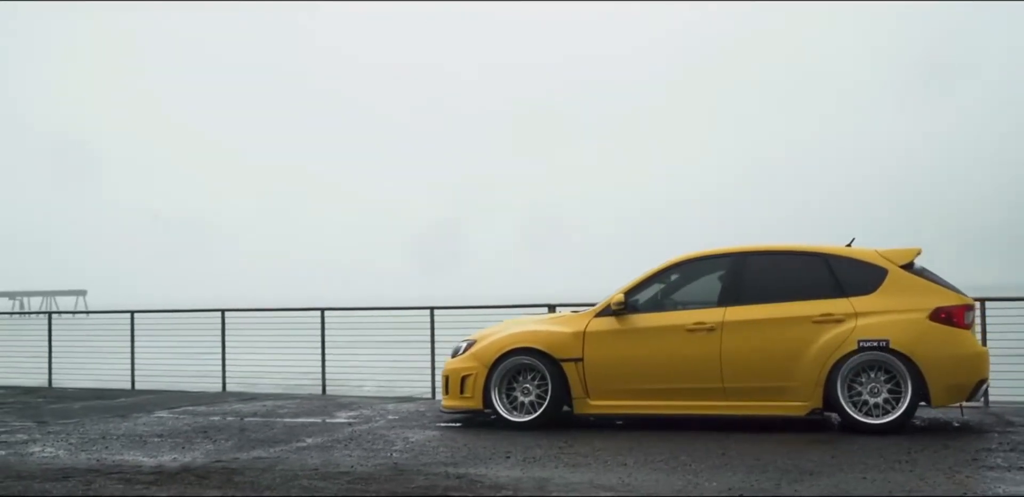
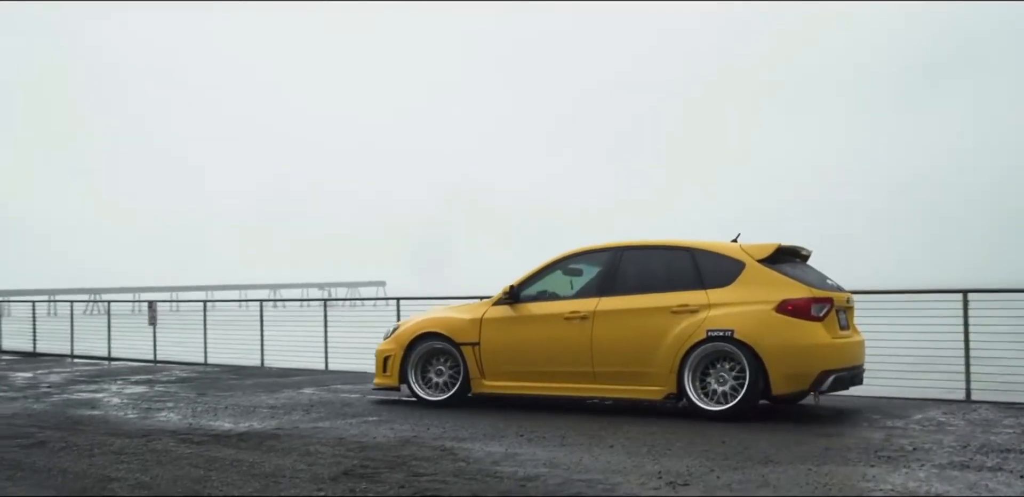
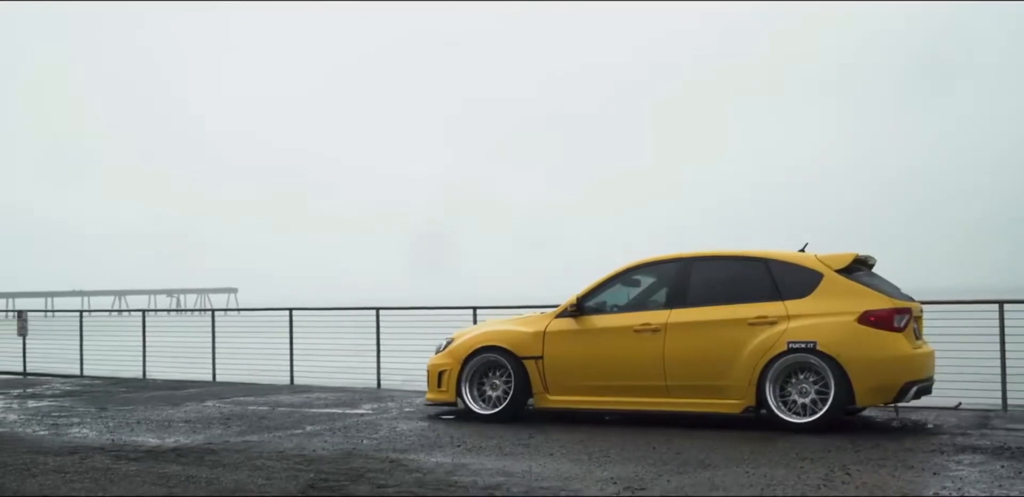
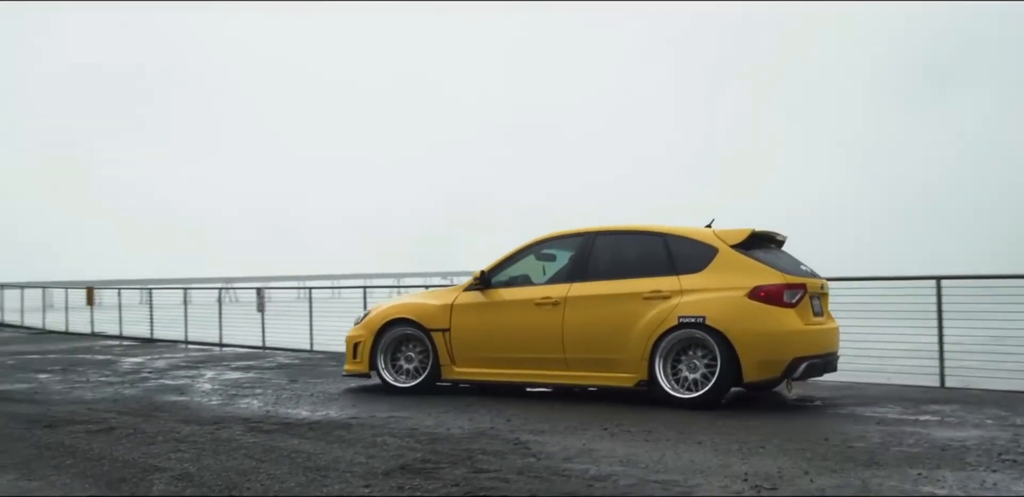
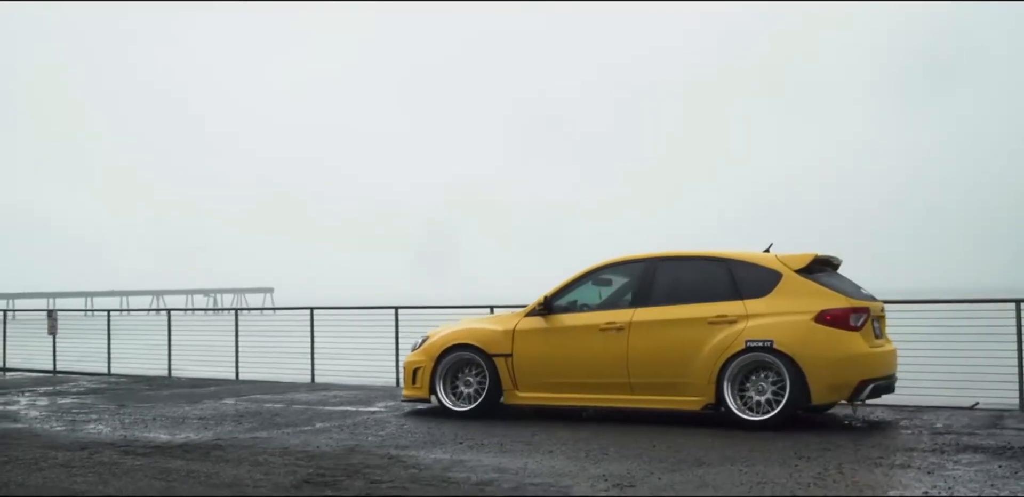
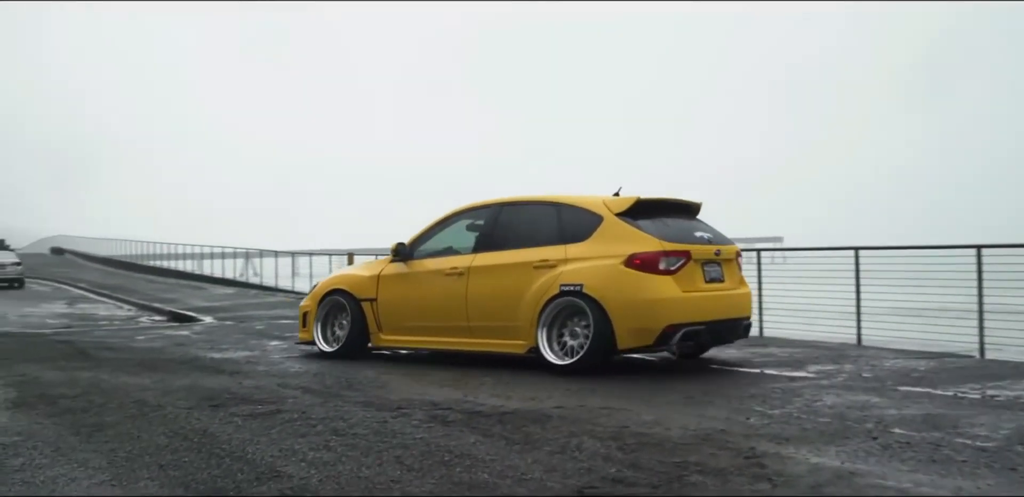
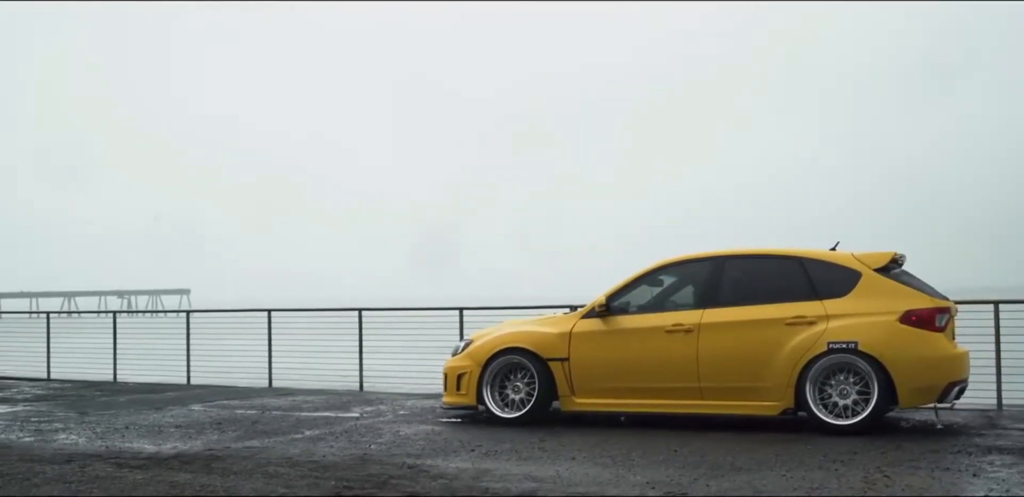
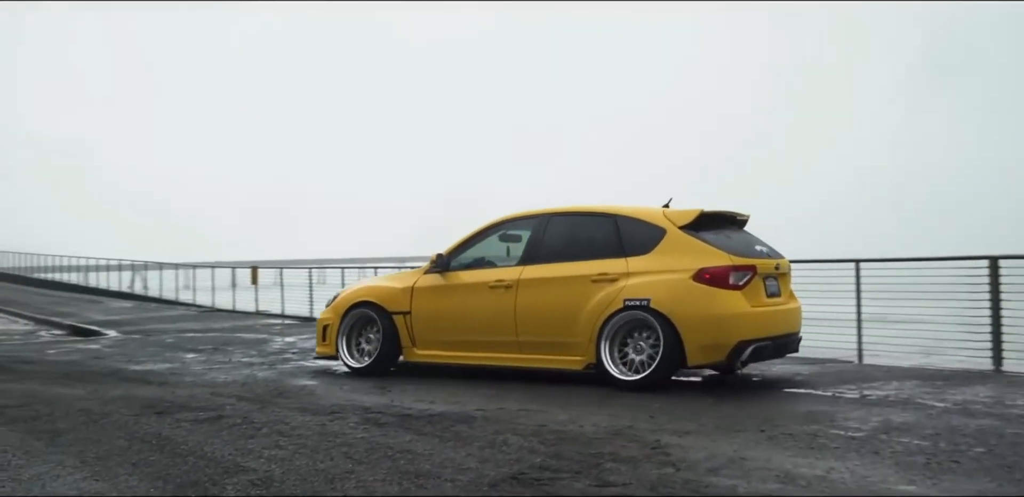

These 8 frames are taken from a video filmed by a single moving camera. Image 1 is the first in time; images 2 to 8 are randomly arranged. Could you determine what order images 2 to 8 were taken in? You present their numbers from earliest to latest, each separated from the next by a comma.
7, 3, 5, 2, 4, 8, 6
